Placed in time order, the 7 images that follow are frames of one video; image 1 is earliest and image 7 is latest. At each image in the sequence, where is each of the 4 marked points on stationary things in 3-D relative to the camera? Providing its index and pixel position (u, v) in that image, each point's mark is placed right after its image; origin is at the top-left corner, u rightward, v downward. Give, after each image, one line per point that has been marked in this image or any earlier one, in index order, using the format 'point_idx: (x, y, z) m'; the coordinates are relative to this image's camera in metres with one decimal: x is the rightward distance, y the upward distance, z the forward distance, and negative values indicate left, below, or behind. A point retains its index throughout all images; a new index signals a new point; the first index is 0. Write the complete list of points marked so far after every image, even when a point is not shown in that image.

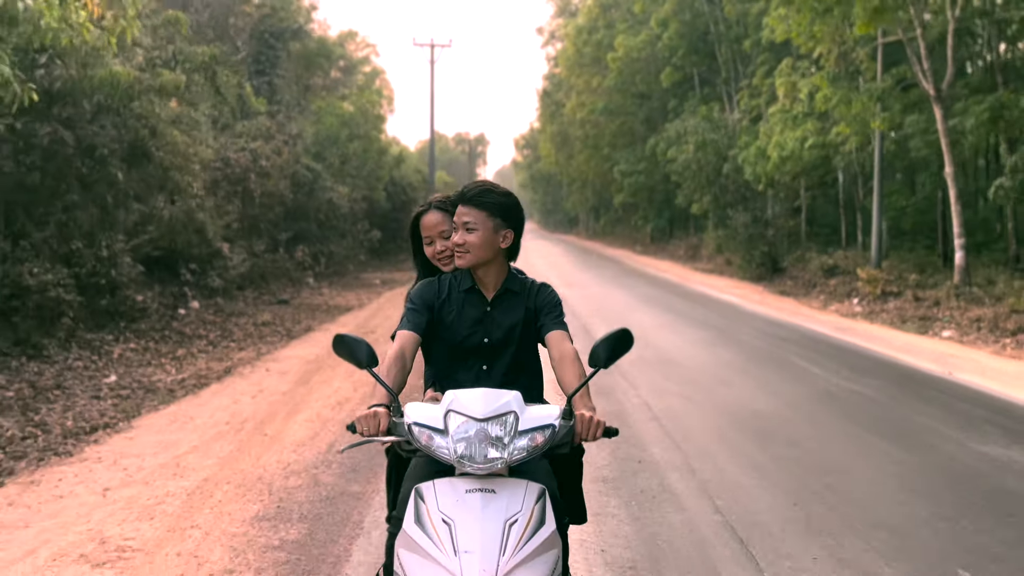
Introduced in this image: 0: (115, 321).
0: (-4.5, -0.4, +9.2) m
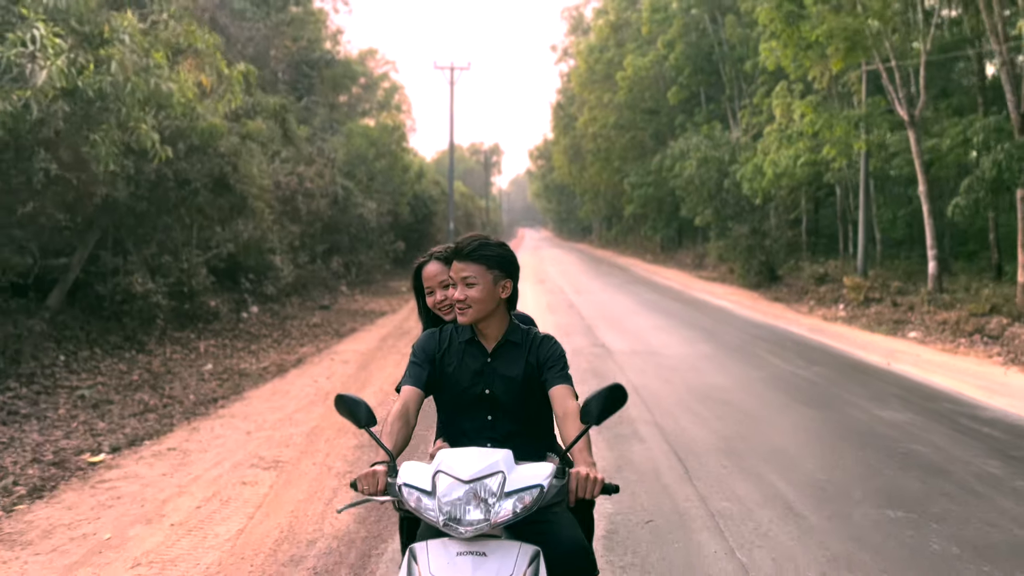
0: (-4.3, -0.5, +11.0) m
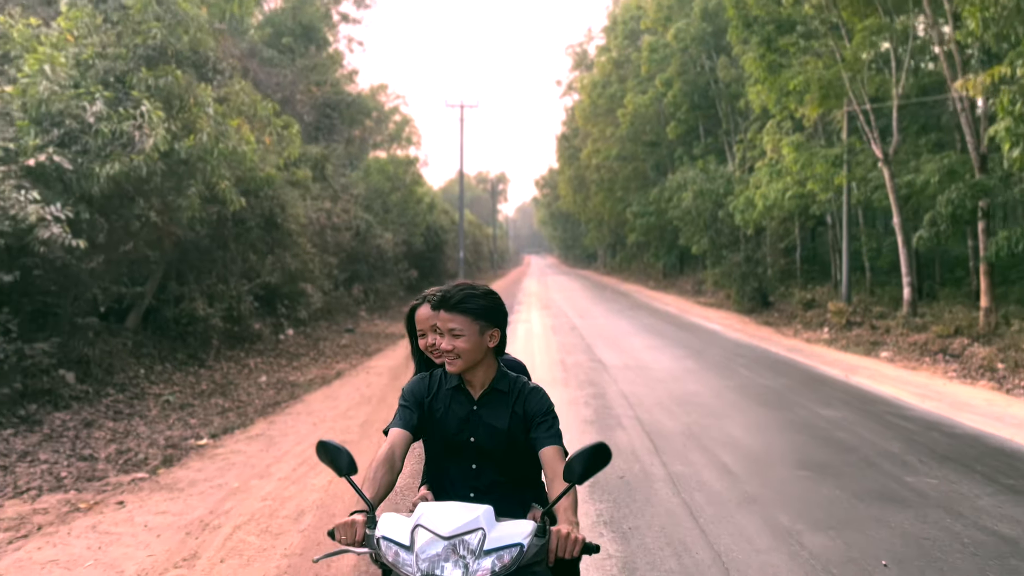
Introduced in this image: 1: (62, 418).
0: (-4.2, -0.9, +12.5) m
1: (-4.1, -1.2, +7.3) m
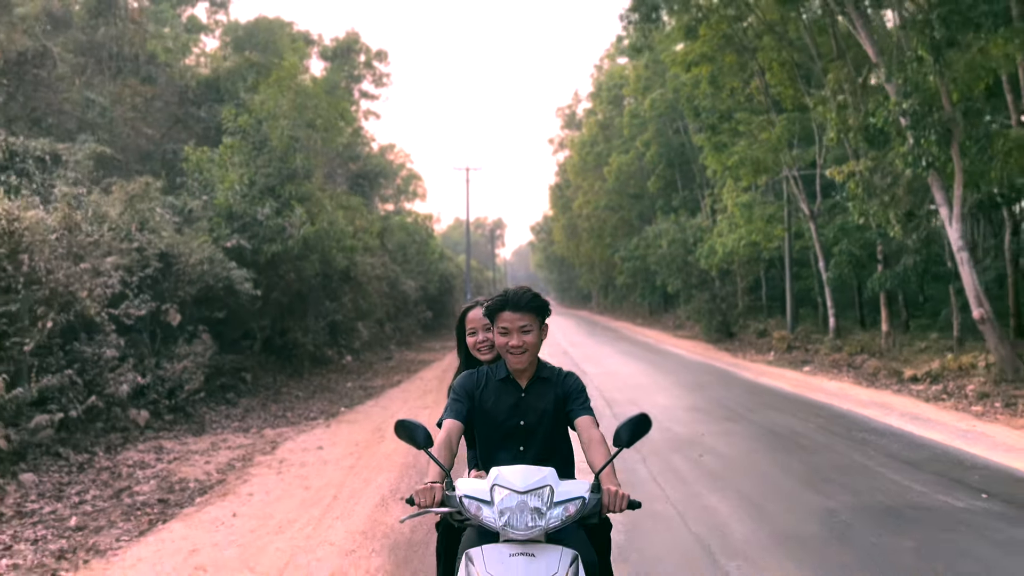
0: (-4.0, -1.6, +17.1) m
1: (-3.9, -1.7, +11.9) m
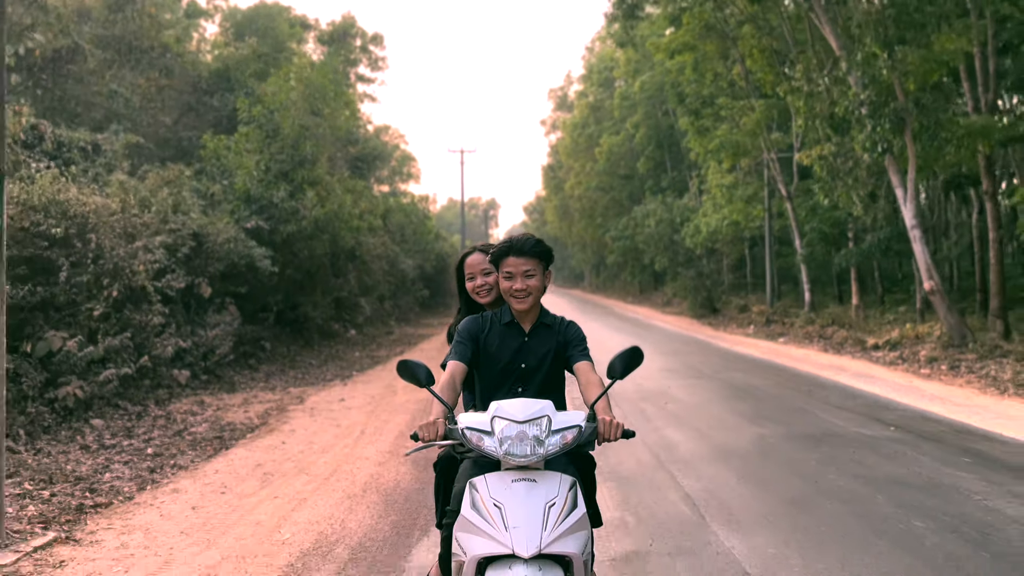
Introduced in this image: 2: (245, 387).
0: (-4.1, -1.1, +18.5) m
1: (-4.0, -1.3, +13.3) m
2: (-3.7, -1.4, +11.3) m
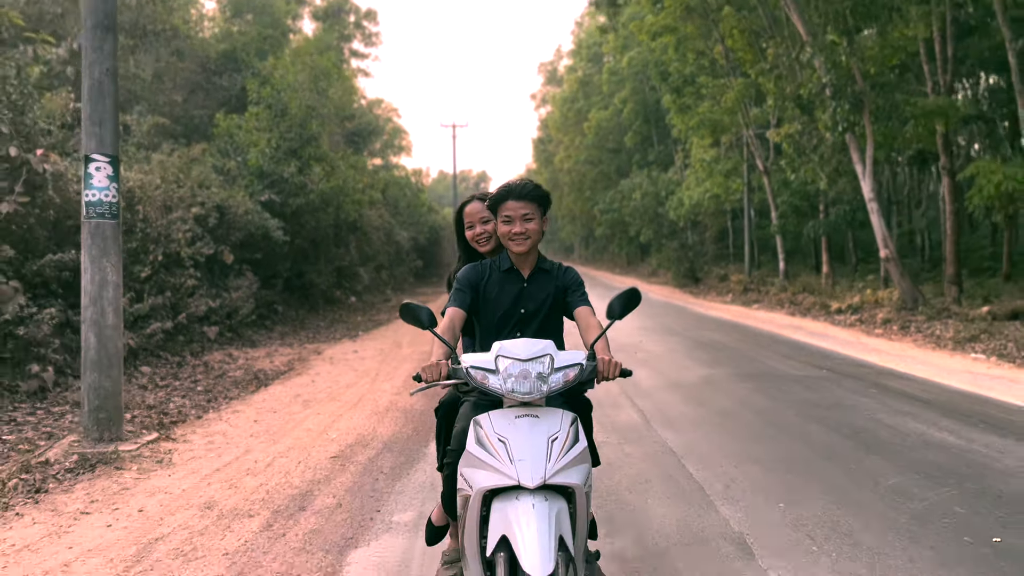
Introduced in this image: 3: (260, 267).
0: (-4.3, -0.4, +19.8) m
1: (-4.2, -0.7, +14.6) m
2: (-3.9, -0.9, +12.7) m
3: (-4.7, +0.4, +15.1) m
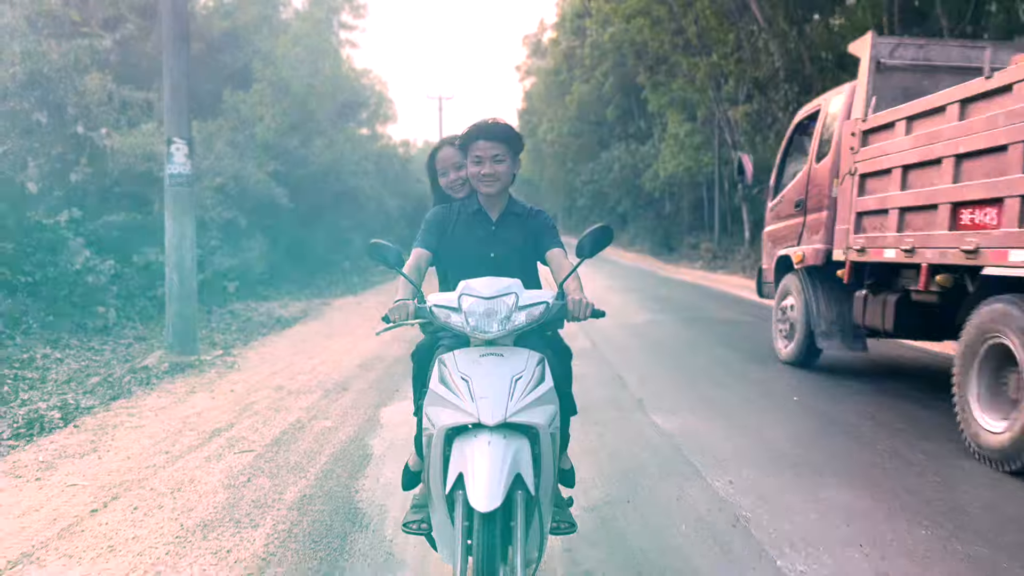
0: (-4.8, +0.6, +21.5) m
1: (-4.5, +0.1, +16.3) m
2: (-4.2, -0.2, +14.4) m
3: (-5.0, +1.2, +16.8) m
